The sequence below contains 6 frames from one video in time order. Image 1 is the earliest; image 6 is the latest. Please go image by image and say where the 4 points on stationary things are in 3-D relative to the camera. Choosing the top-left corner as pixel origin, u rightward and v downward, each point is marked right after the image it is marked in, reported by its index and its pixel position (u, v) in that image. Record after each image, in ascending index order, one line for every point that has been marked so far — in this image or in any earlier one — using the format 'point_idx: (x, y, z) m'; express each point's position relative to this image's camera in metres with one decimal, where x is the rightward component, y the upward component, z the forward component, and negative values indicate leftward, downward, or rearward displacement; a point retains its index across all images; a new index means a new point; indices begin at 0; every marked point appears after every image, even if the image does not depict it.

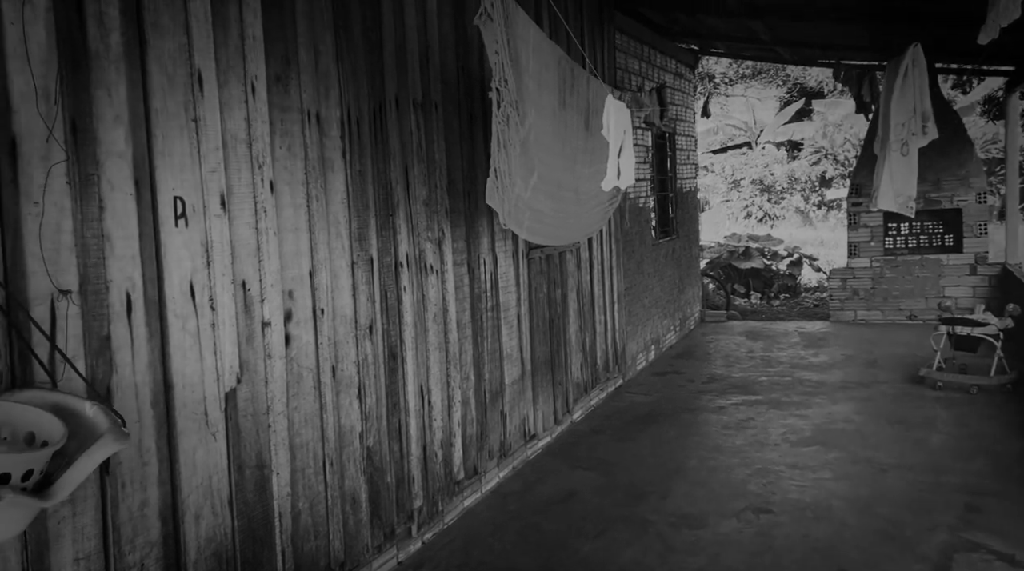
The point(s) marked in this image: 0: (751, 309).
0: (+3.4, -0.3, +12.9) m
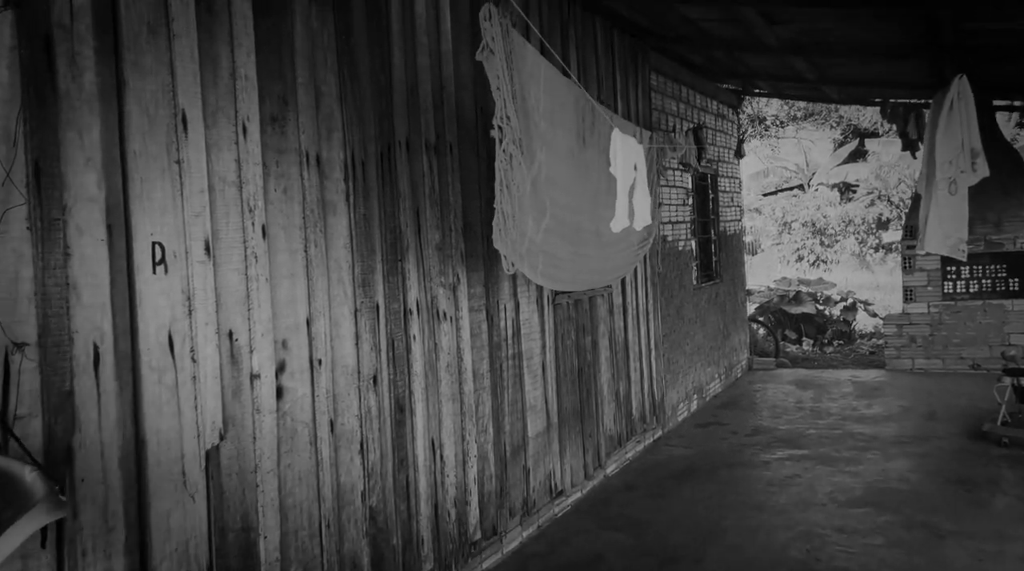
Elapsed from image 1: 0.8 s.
0: (+4.0, -1.0, +12.5) m
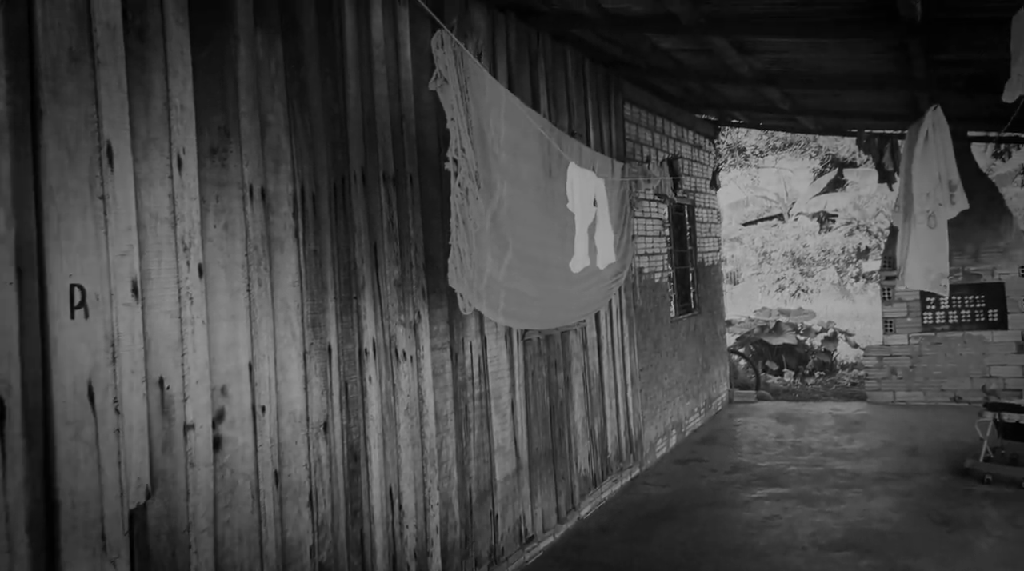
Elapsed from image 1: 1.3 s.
0: (+3.7, -1.4, +12.3) m
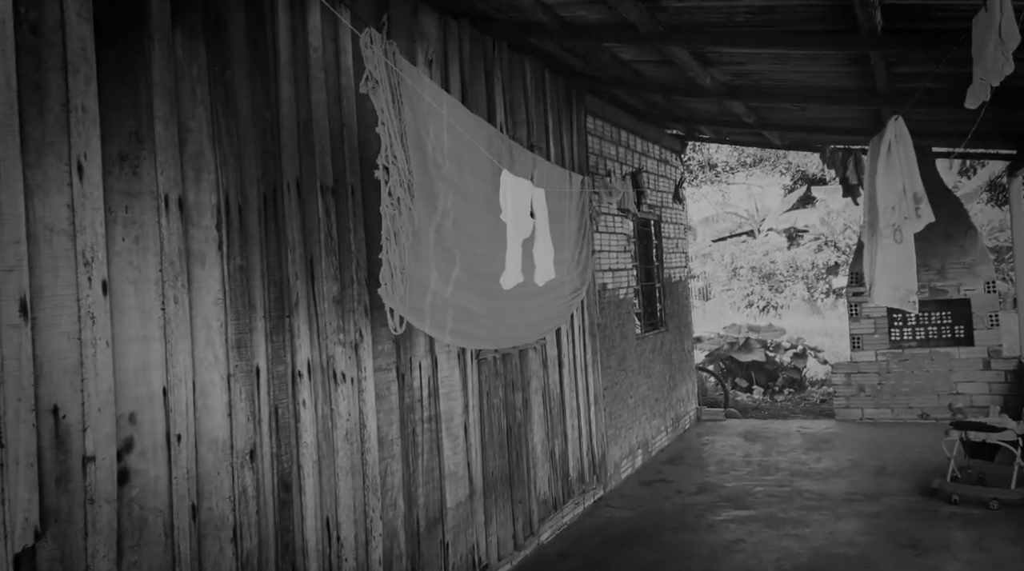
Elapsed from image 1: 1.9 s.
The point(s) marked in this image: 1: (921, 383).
0: (+3.2, -1.6, +12.2) m
1: (+4.2, -1.0, +9.3) m
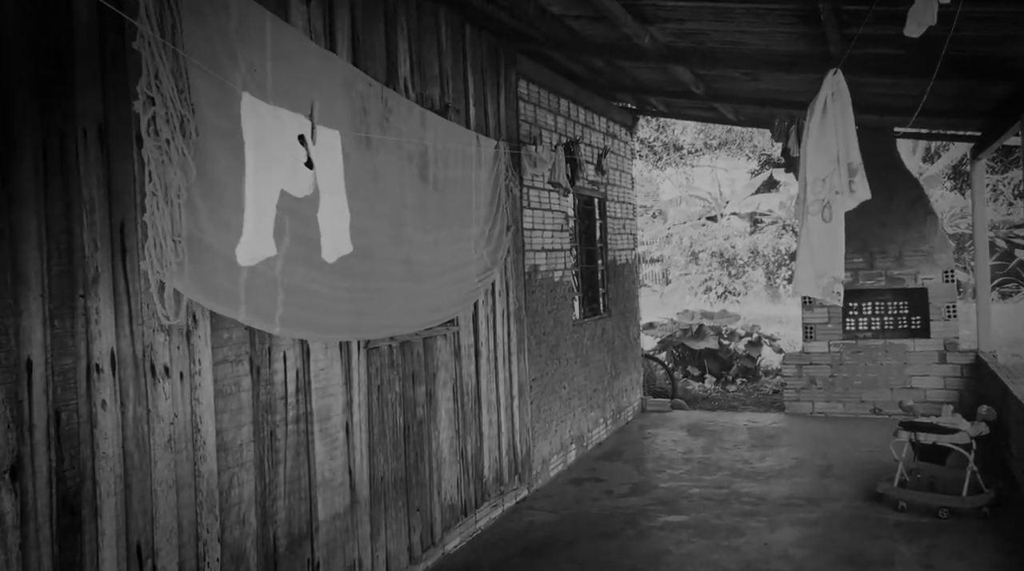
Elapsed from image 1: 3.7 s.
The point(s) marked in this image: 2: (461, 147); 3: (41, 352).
0: (+2.4, -1.4, +11.7) m
1: (+3.5, -0.9, +8.9) m
2: (-0.2, +0.7, +4.4) m
3: (-1.3, -0.2, +2.5) m
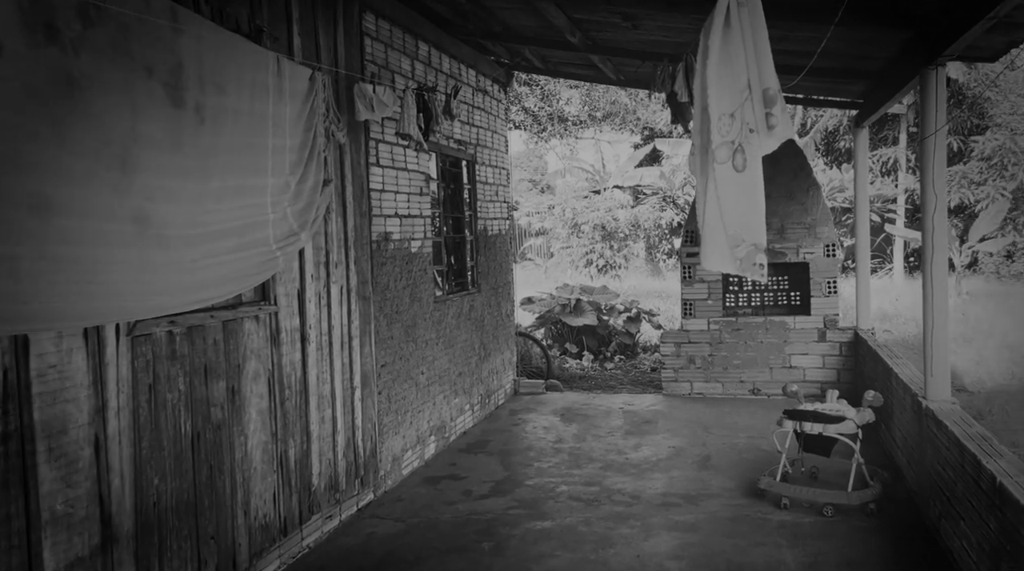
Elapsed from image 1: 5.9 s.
0: (+0.8, -1.1, +11.0) m
1: (+2.2, -0.7, +8.3) m
2: (-0.9, +0.8, +3.4) m
3: (-1.8, -0.1, +1.4) m
